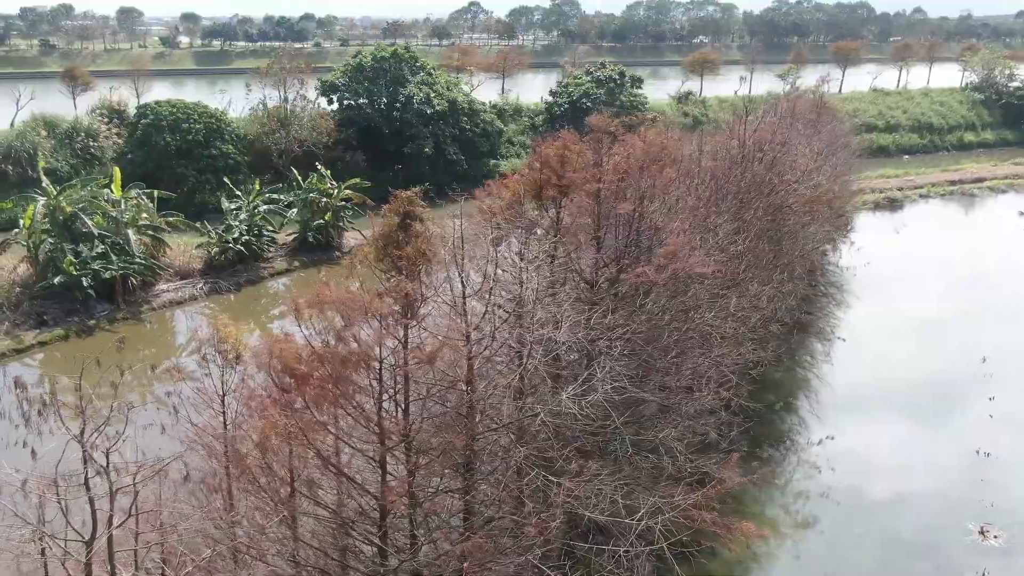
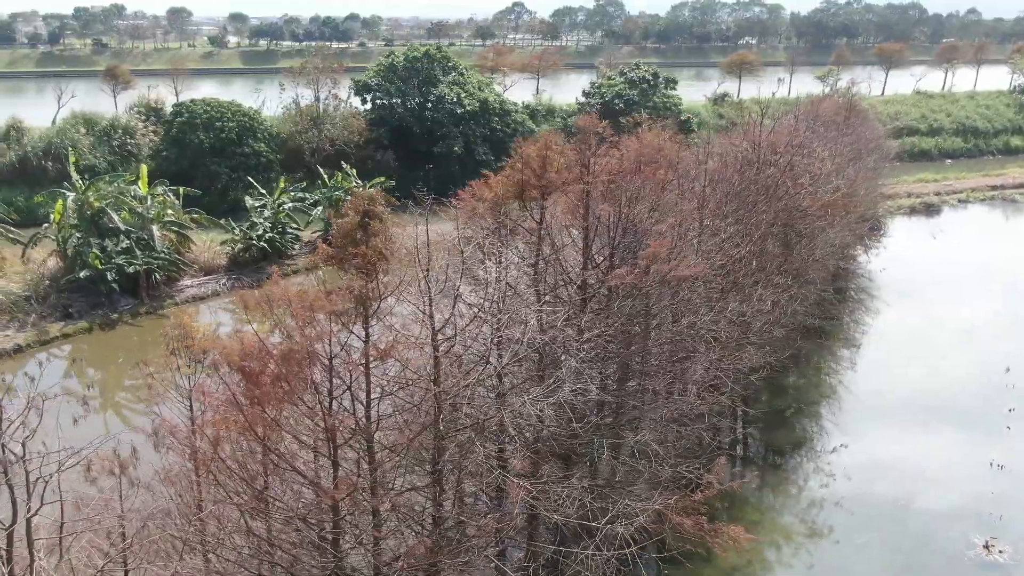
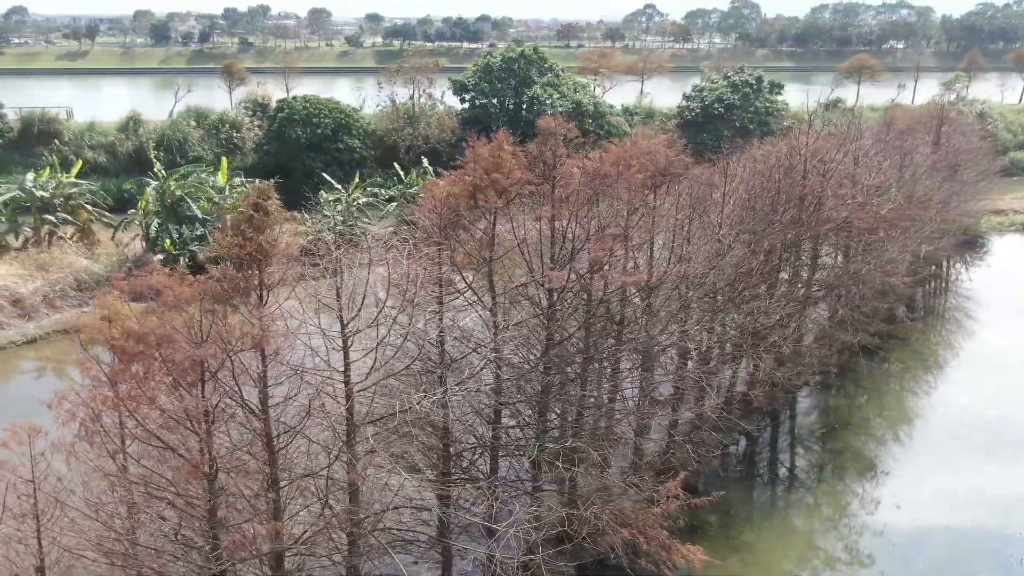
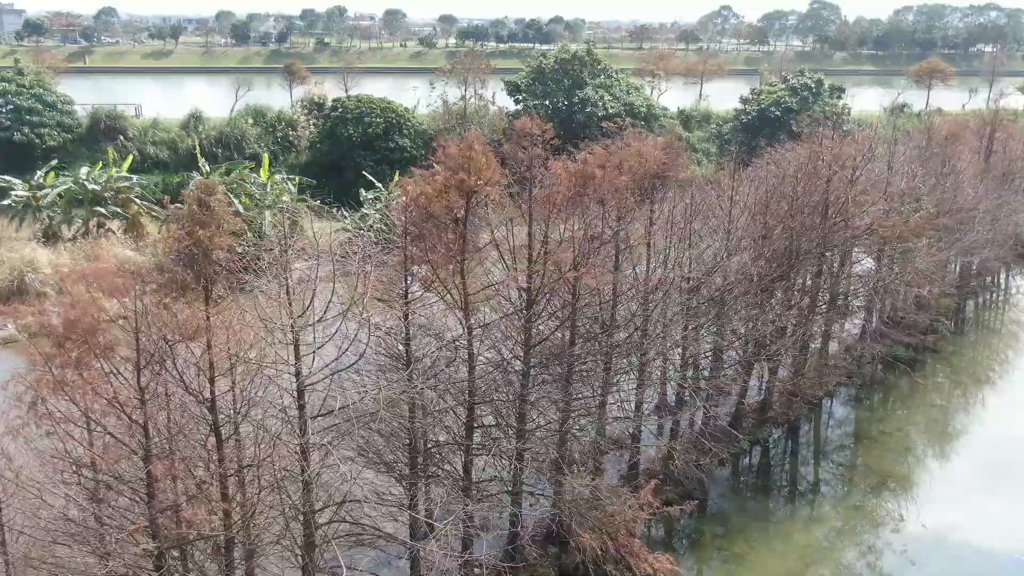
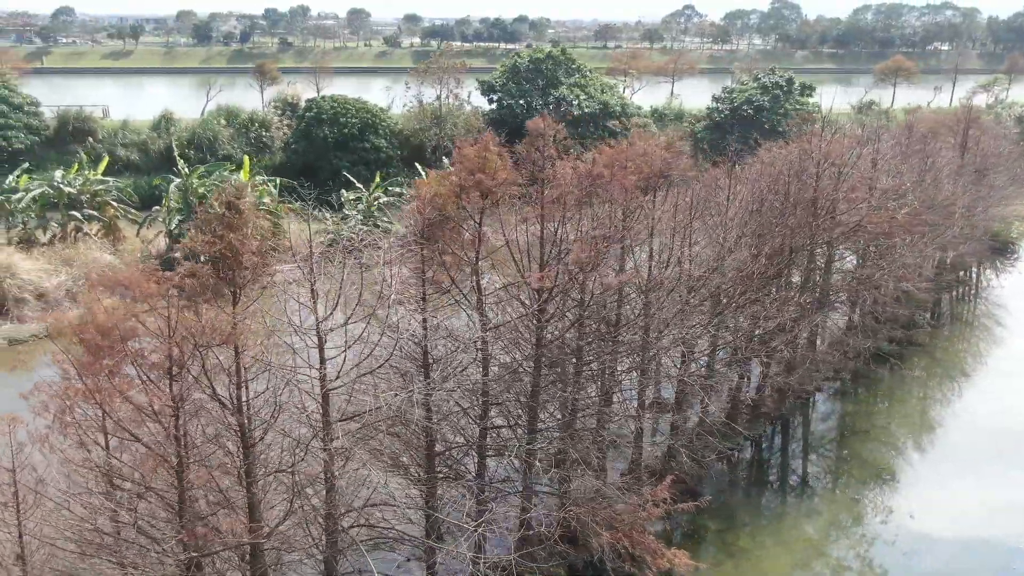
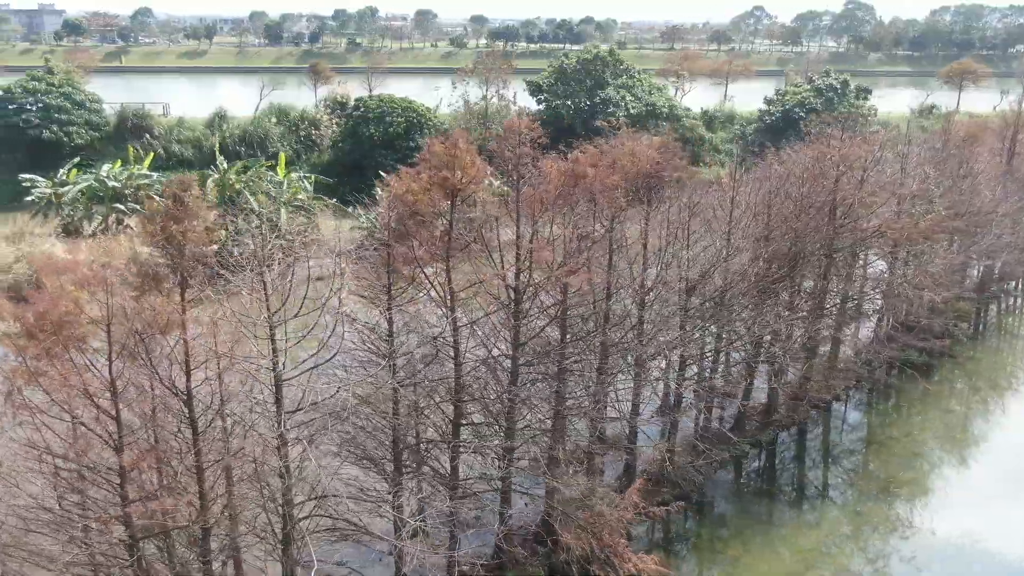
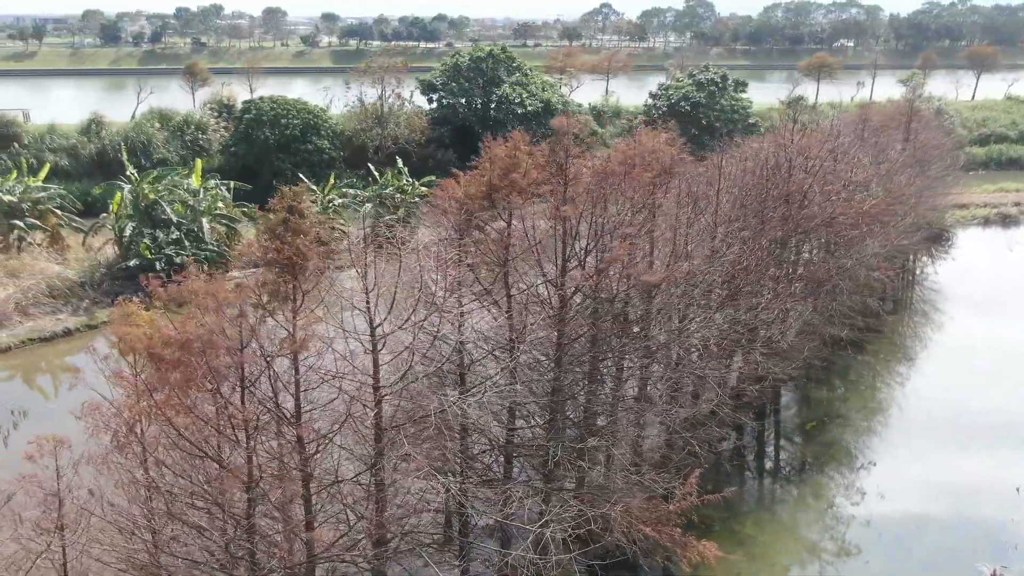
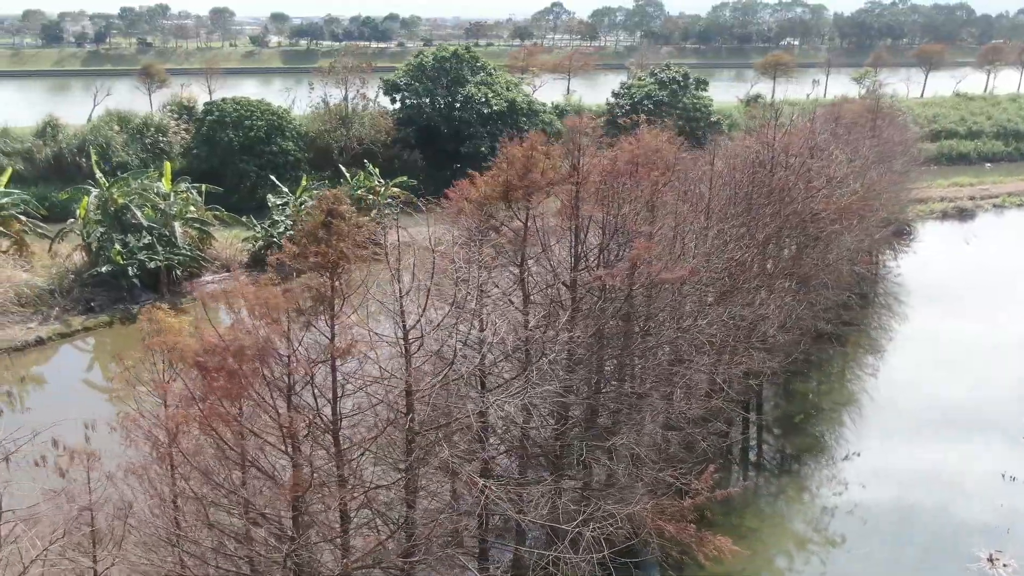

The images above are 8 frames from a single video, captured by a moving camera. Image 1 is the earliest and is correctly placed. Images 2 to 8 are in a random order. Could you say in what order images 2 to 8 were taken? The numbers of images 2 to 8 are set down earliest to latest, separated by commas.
2, 8, 7, 3, 5, 4, 6
